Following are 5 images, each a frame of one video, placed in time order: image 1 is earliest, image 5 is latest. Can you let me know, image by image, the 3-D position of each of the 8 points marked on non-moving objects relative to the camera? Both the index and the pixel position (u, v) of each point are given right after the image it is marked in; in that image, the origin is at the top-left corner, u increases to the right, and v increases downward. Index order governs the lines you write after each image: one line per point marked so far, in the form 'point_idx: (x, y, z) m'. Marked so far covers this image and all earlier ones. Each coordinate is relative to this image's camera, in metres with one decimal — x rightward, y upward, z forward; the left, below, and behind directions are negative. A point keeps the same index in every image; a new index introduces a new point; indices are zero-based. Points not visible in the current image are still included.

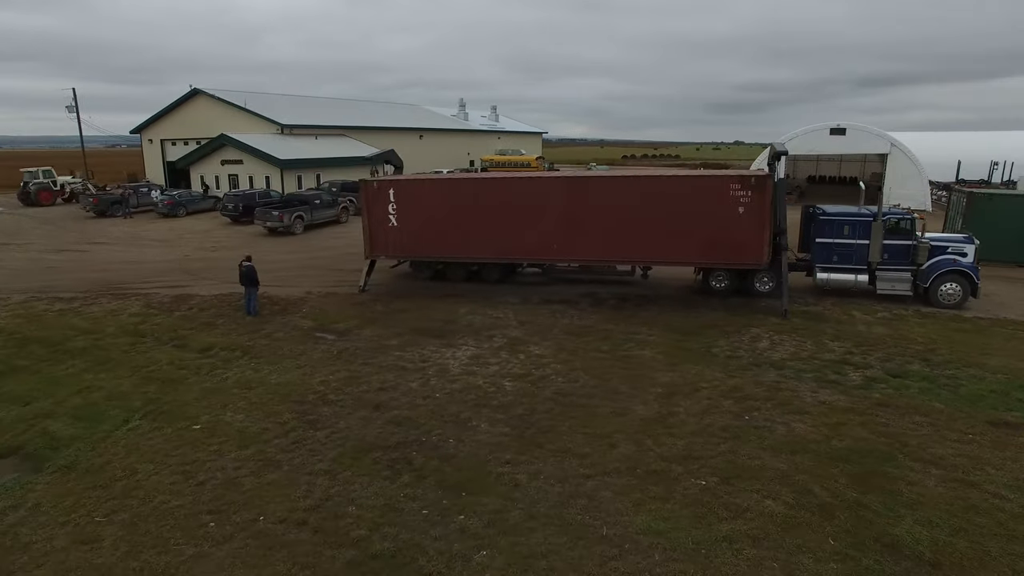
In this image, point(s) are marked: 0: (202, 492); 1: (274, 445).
0: (-4.1, -2.7, +8.0) m
1: (-3.7, -2.4, +9.3) m
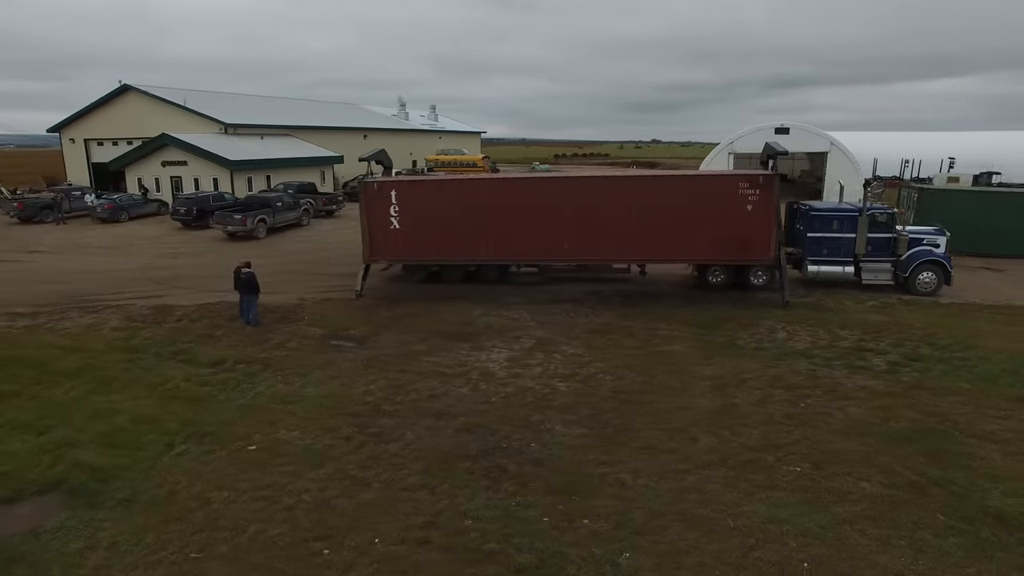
0: (-2.7, -2.9, +7.5) m
1: (-2.4, -2.5, +8.8) m
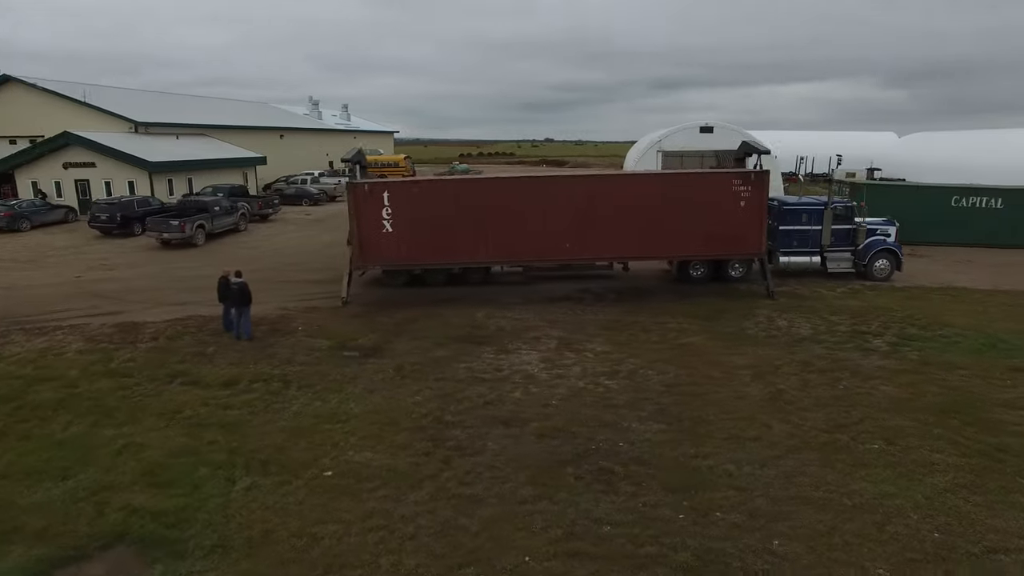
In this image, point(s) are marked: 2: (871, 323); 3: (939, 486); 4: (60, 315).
0: (-1.0, -2.9, +6.9) m
1: (-0.9, -2.6, +8.2) m
2: (+8.9, -0.9, +14.8) m
3: (+5.6, -2.6, +7.8) m
4: (-12.1, -0.7, +15.9) m
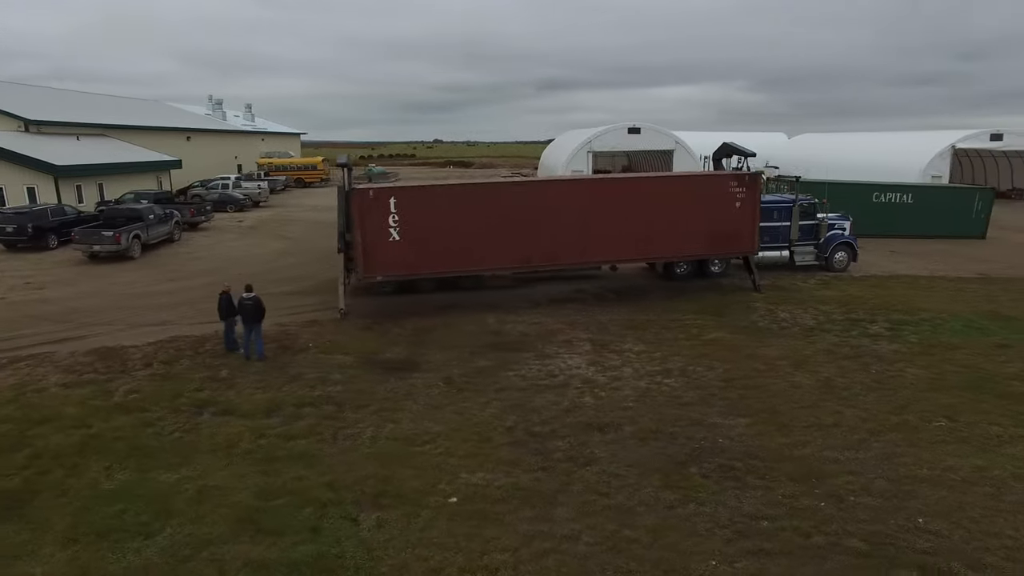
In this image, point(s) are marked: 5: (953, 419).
0: (+1.0, -3.0, +6.6) m
1: (+0.9, -2.7, +8.0) m
2: (+9.4, -0.6, +16.1) m
3: (+7.4, -2.5, +8.7) m
4: (-11.5, -1.3, +13.6) m
5: (+7.3, -2.2, +9.9) m
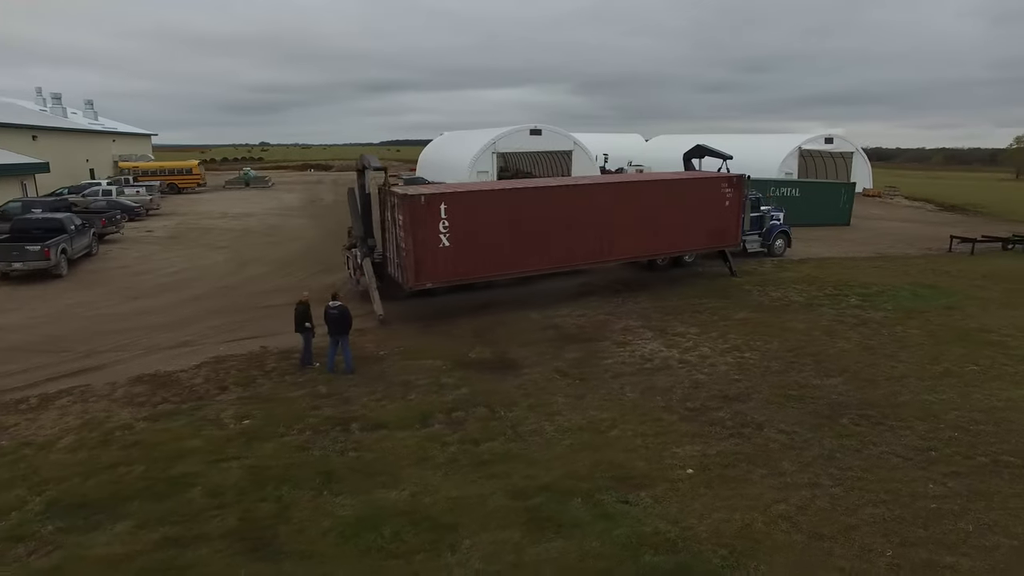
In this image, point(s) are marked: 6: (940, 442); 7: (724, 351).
0: (+4.6, -2.7, +7.8) m
1: (+4.1, -2.4, +9.0) m
2: (+10.1, 0.0, +19.0) m
3: (+10.1, -1.8, +11.4) m
4: (-9.4, -1.8, +11.4) m
5: (+9.7, -1.6, +12.5) m
6: (+6.7, -2.4, +9.3) m
7: (+4.8, -1.4, +13.4) m
